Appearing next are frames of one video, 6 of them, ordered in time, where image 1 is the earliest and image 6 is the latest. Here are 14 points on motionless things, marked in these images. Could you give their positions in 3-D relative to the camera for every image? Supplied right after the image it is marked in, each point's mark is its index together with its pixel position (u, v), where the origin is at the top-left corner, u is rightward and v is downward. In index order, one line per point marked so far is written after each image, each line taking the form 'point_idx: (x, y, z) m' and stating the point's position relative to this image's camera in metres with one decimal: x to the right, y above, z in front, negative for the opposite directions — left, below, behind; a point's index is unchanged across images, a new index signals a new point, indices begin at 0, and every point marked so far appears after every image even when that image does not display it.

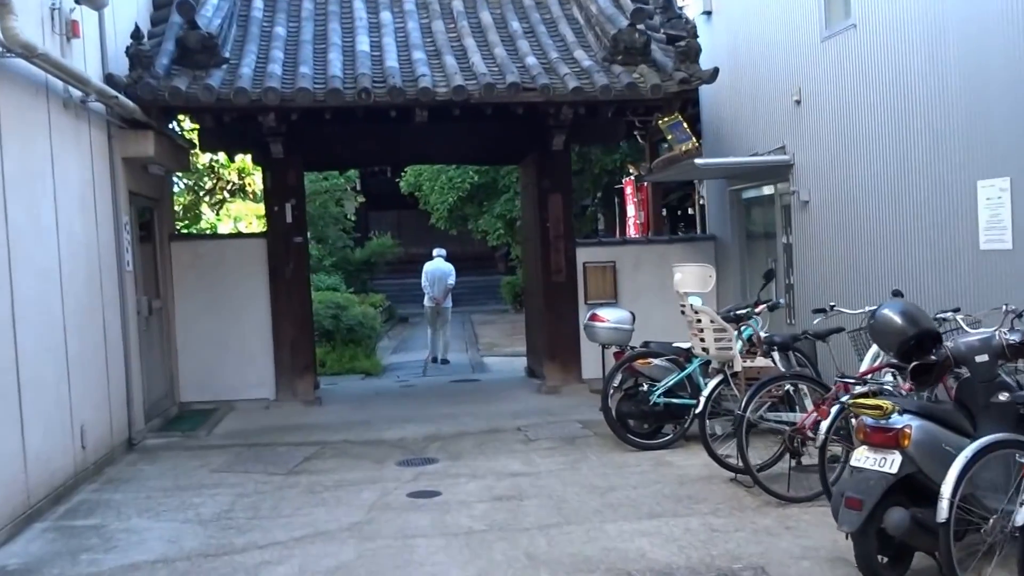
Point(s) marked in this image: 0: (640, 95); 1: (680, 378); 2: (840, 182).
0: (+0.6, +0.9, +8.2) m
1: (+0.7, -0.4, +7.2) m
2: (+1.6, +0.5, +8.1) m
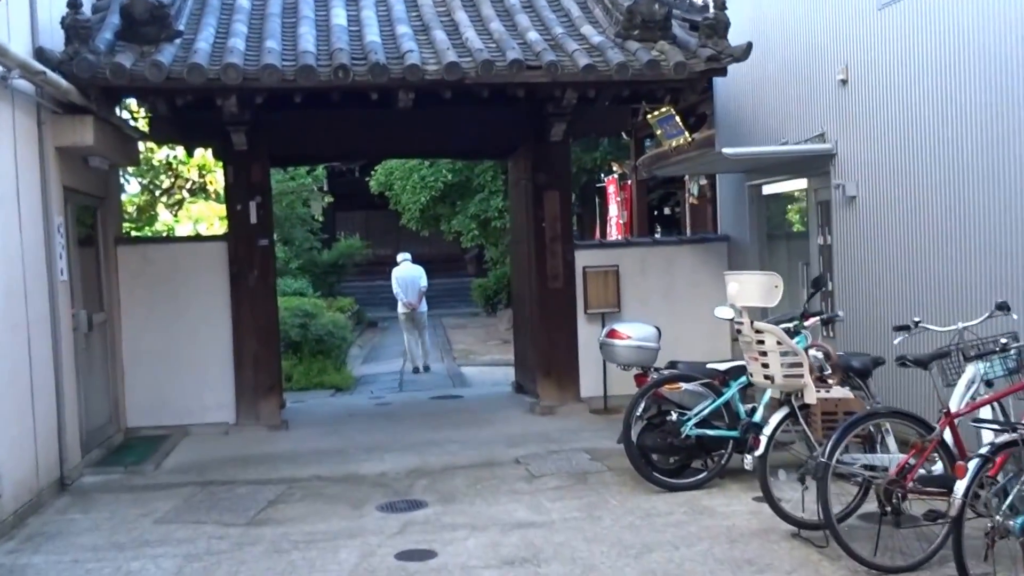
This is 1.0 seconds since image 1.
0: (+0.6, +0.9, +7.0) m
1: (+0.7, -0.4, +6.1) m
2: (+1.6, +0.5, +6.9) m
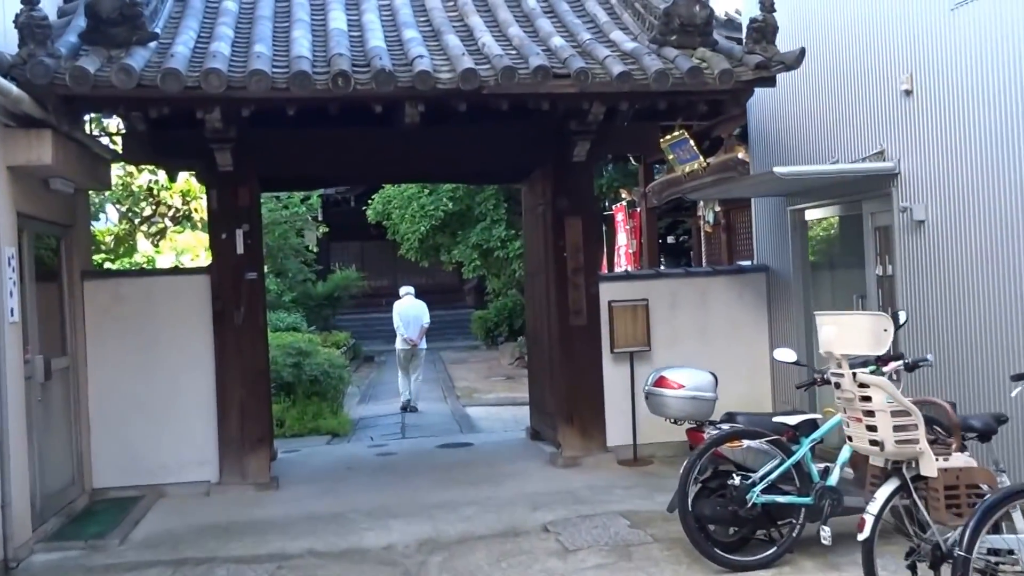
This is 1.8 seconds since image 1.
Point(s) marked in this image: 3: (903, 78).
0: (+0.7, +0.8, +6.1) m
1: (+0.8, -0.5, +5.1) m
2: (+1.7, +0.3, +6.0) m
3: (+1.6, +0.8, +6.7) m
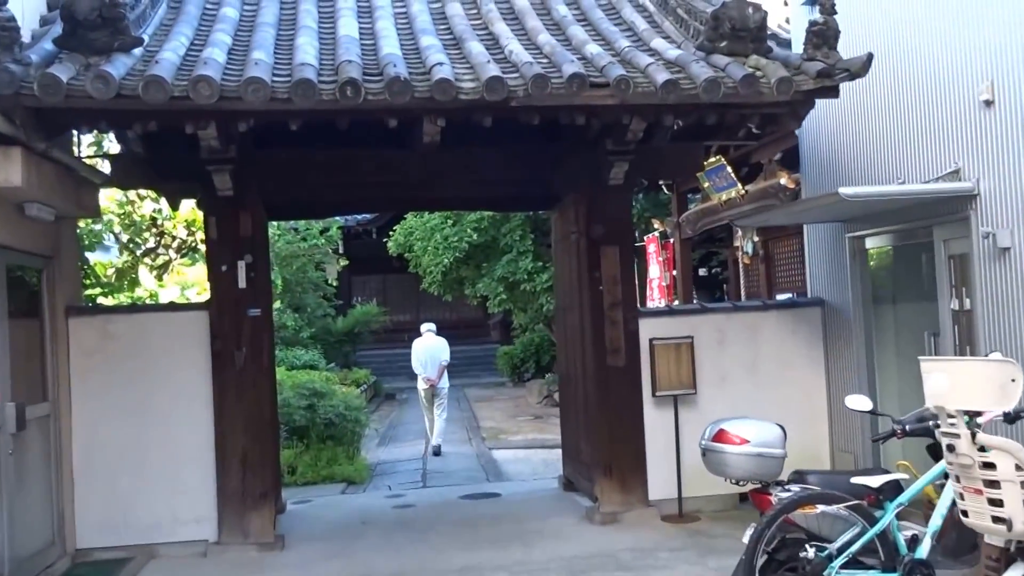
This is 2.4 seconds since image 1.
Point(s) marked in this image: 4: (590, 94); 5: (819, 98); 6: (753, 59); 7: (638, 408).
0: (+0.8, +0.6, +5.4) m
1: (+0.9, -0.6, +4.4) m
2: (+1.8, +0.2, +5.3) m
3: (+1.7, +0.7, +6.0) m
4: (+0.2, +0.6, +5.3) m
5: (+1.0, +0.6, +5.5) m
6: (+0.8, +0.8, +5.6) m
7: (+0.5, -0.5, +7.2) m
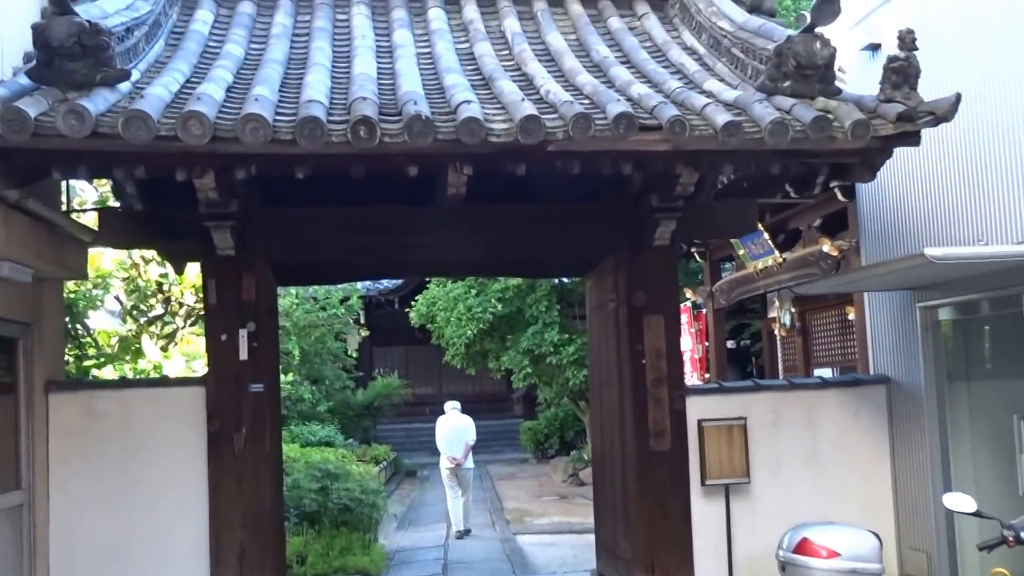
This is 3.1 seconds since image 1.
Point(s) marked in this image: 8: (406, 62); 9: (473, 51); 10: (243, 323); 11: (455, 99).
0: (+0.9, +0.4, +4.7) m
1: (+1.0, -0.8, +3.6) m
2: (+1.9, 0.0, +4.5) m
3: (+1.8, +0.5, +5.3) m
4: (+0.4, +0.4, +4.6) m
5: (+1.1, +0.4, +4.7) m
6: (+0.9, +0.6, +4.9) m
7: (+0.7, -0.8, +6.4) m
8: (-0.3, +0.7, +5.4) m
9: (-0.1, +0.8, +5.9) m
10: (-0.9, -0.1, +5.8) m
11: (-0.2, +0.5, +4.8) m
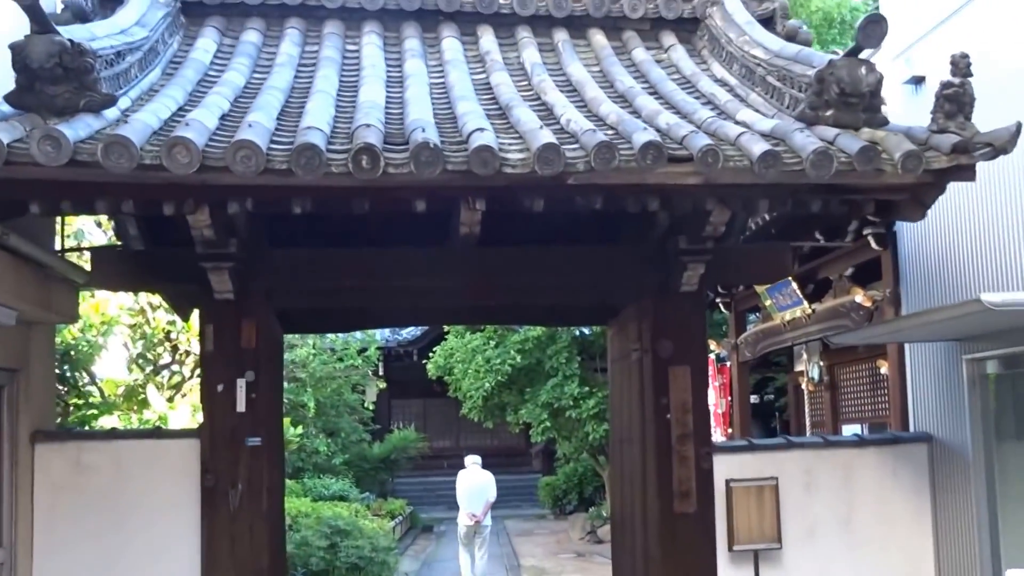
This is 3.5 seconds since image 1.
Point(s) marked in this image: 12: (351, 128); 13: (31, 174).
0: (+1.0, +0.3, +4.3) m
1: (+1.0, -0.9, +3.2) m
2: (+1.9, -0.1, +4.1) m
3: (+1.8, +0.3, +4.9) m
4: (+0.4, +0.3, +4.3) m
5: (+1.1, +0.3, +4.3) m
6: (+1.0, +0.4, +4.6) m
7: (+0.7, -1.0, +6.0) m
8: (-0.3, +0.6, +5.0) m
9: (-0.1, +0.7, +5.5) m
10: (-0.9, -0.3, +5.4) m
11: (-0.1, +0.4, +4.4) m
12: (-0.4, +0.4, +4.4) m
13: (-1.1, +0.3, +4.0) m
